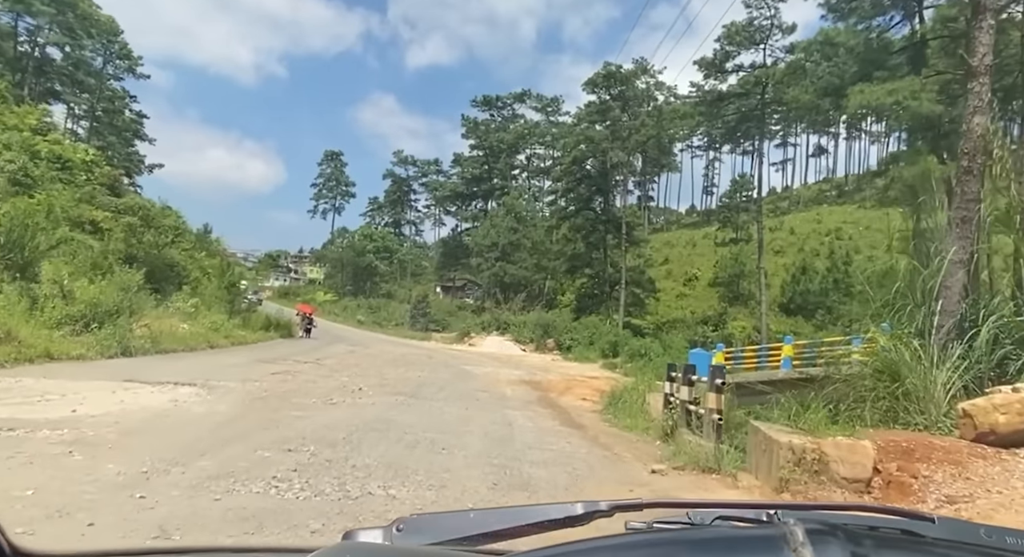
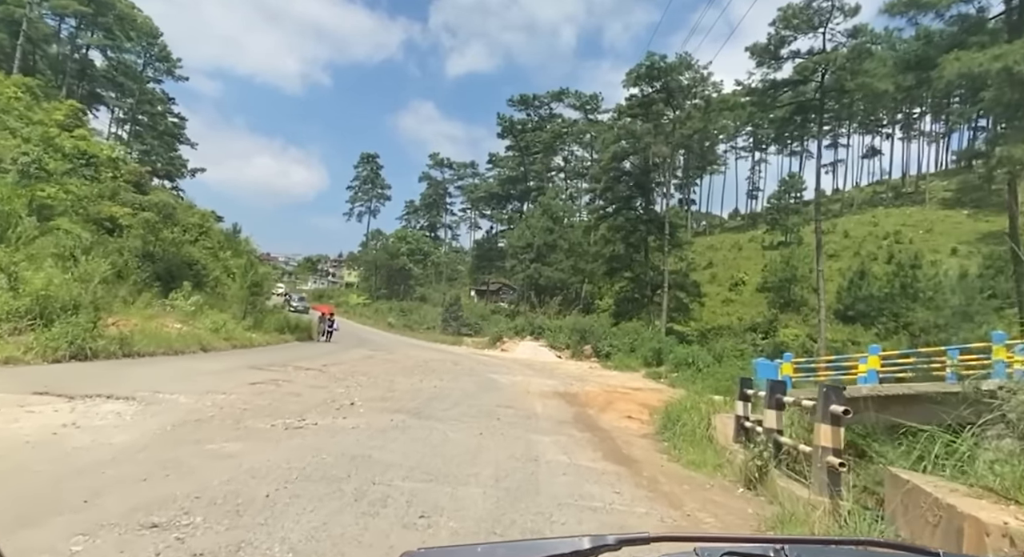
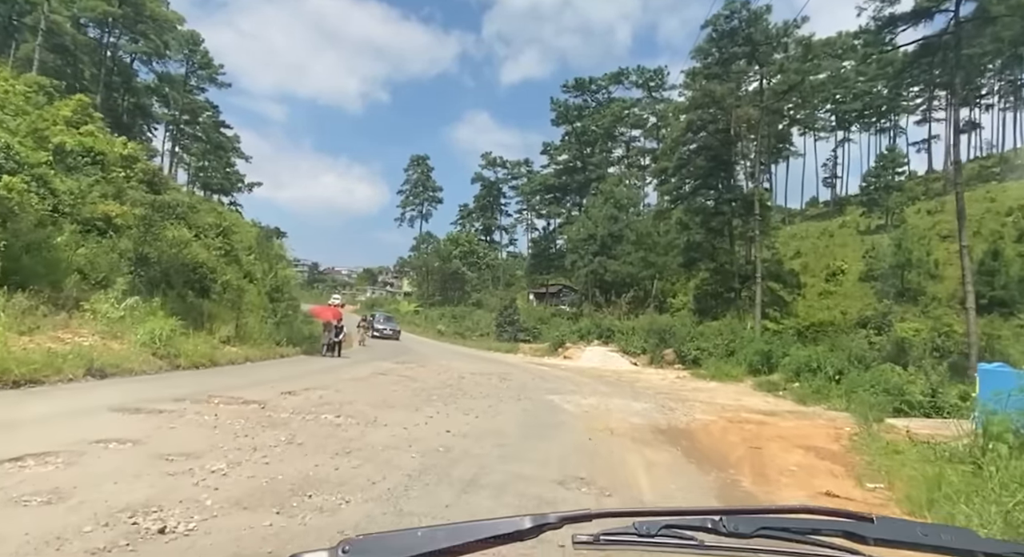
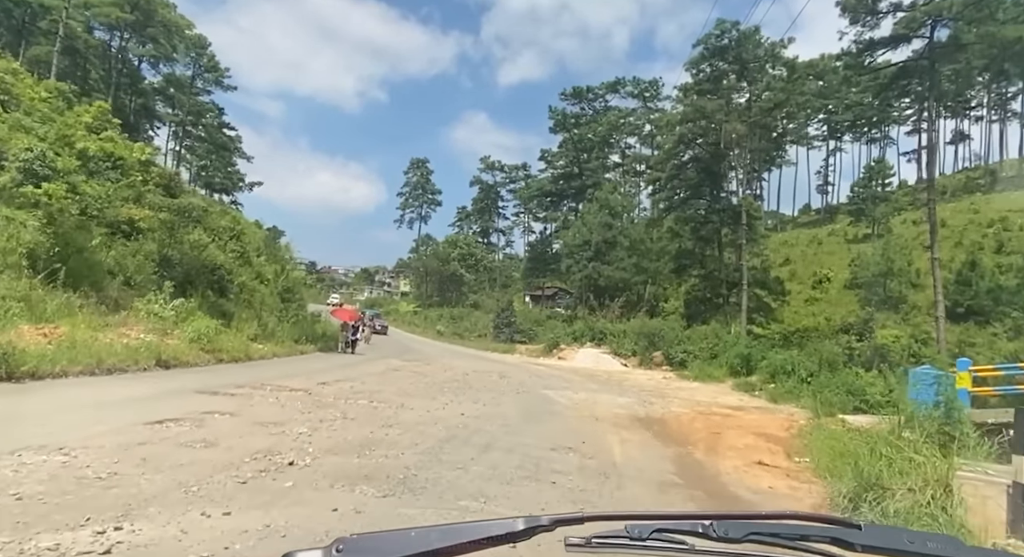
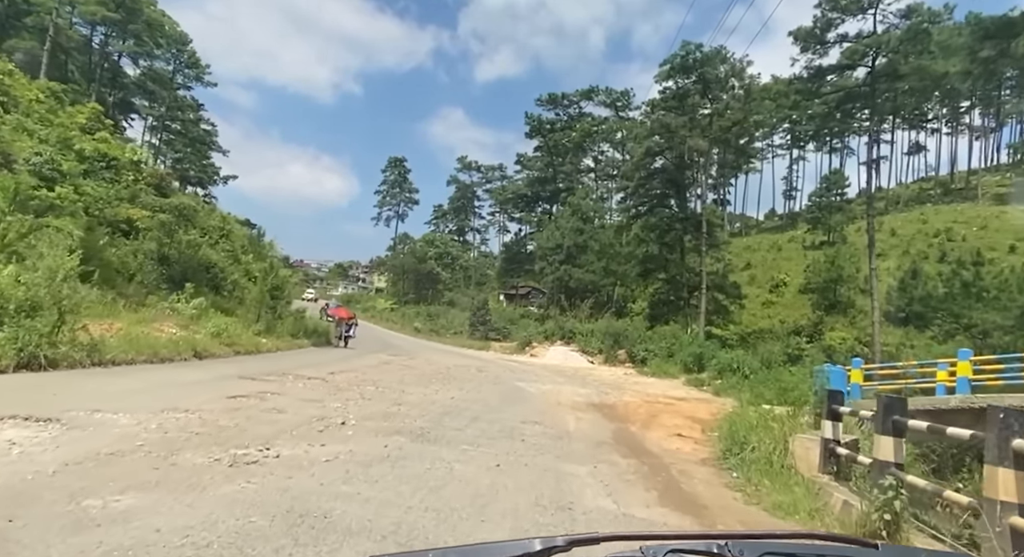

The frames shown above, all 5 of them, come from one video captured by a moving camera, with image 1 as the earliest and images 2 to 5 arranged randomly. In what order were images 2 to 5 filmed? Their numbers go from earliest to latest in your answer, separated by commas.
2, 5, 4, 3
